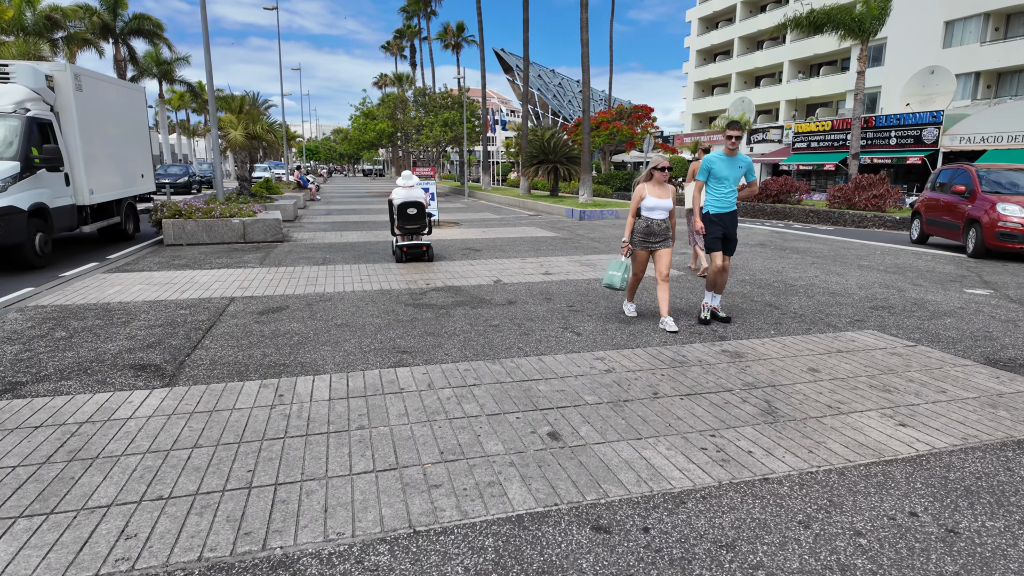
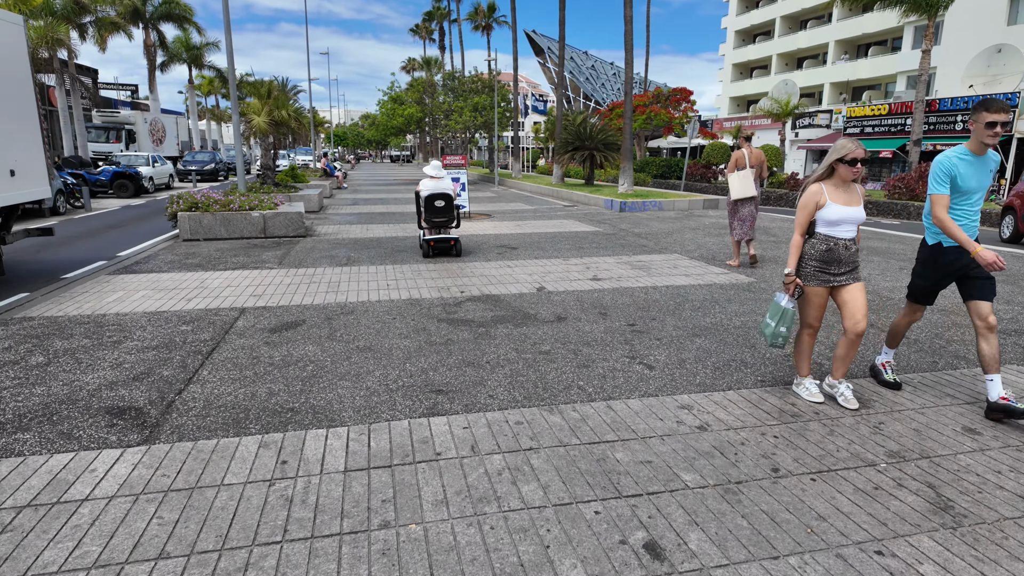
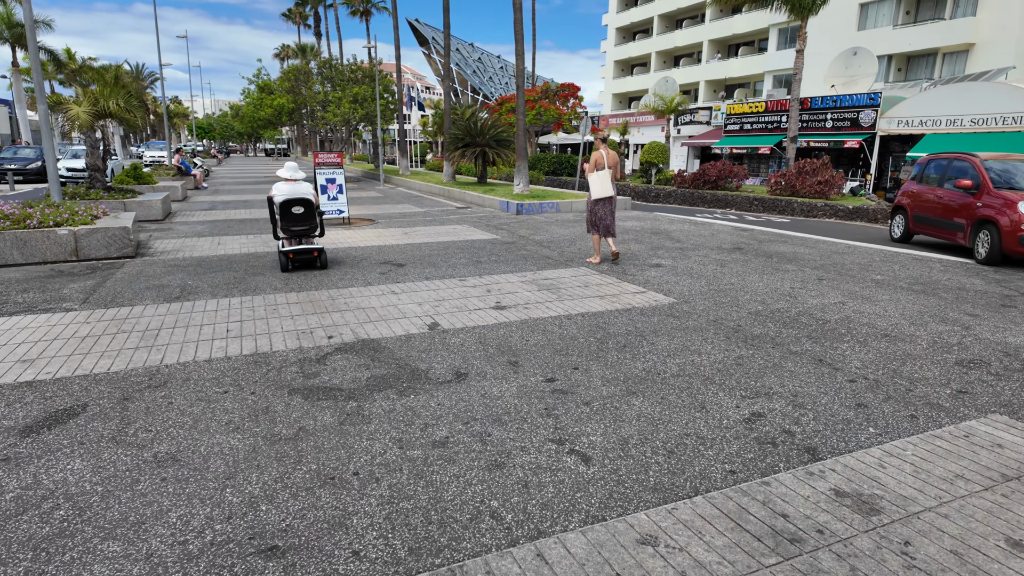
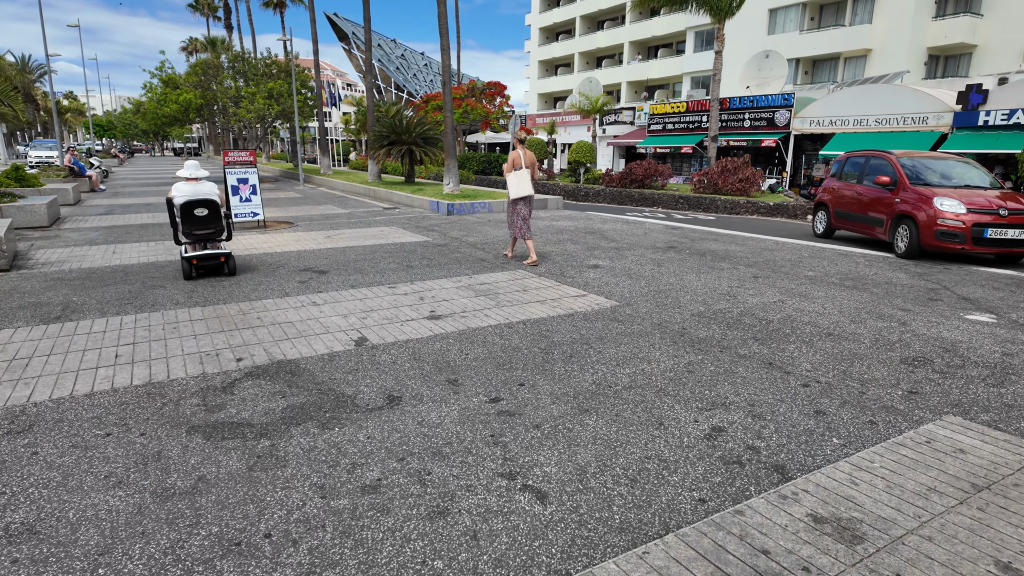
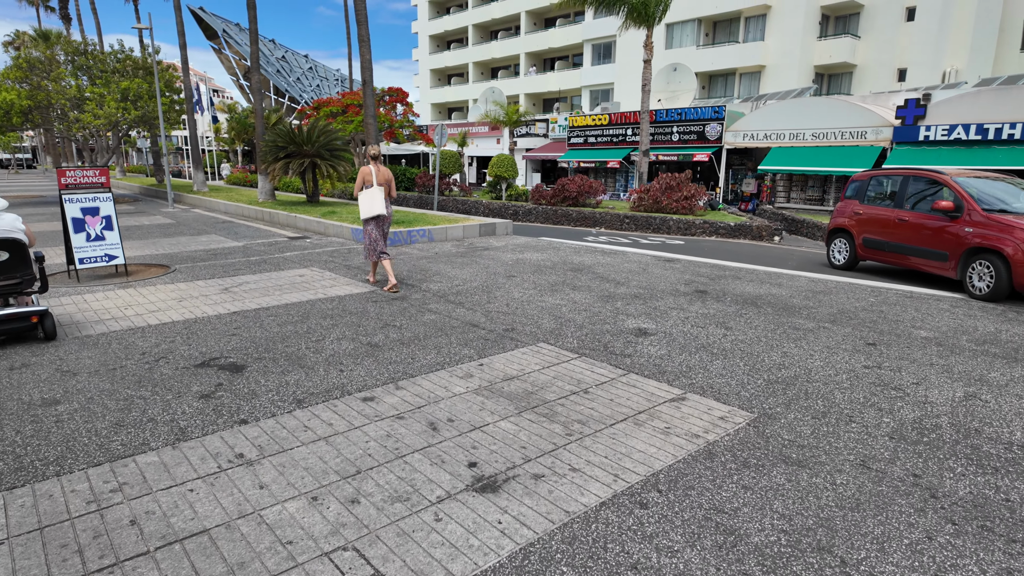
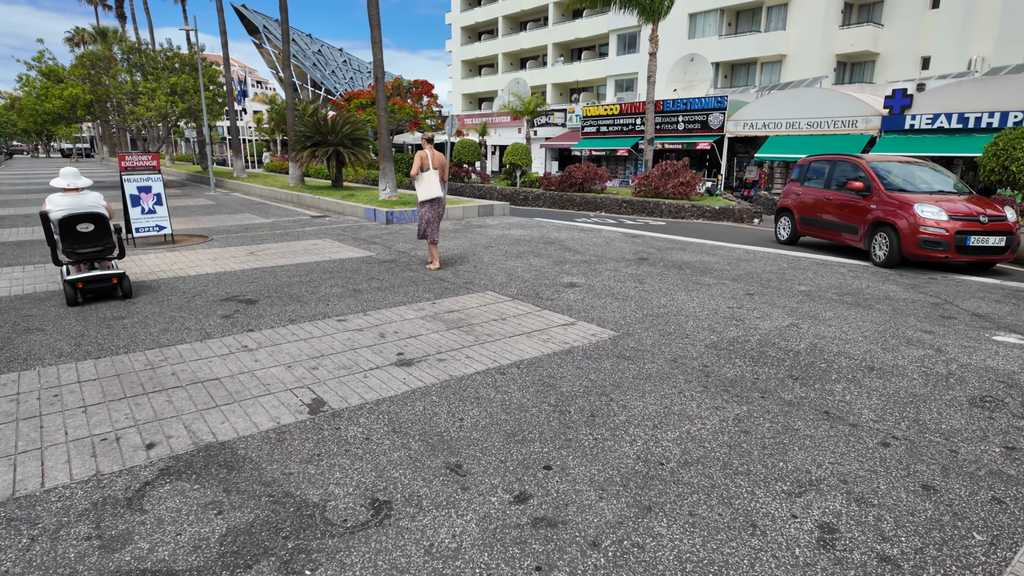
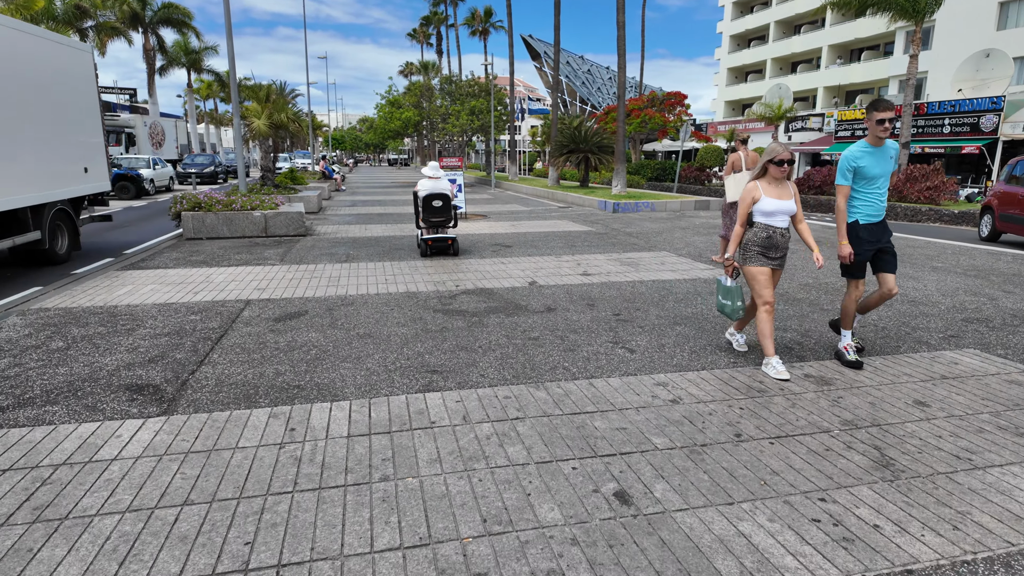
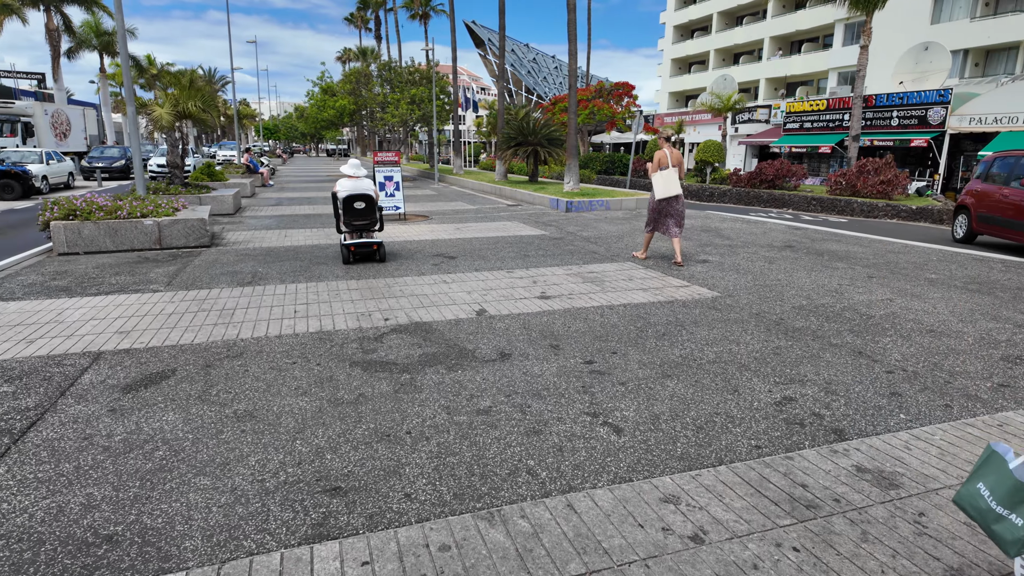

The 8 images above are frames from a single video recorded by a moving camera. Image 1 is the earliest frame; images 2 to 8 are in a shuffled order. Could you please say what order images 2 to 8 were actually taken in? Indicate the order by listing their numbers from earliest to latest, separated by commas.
7, 2, 8, 3, 4, 6, 5
